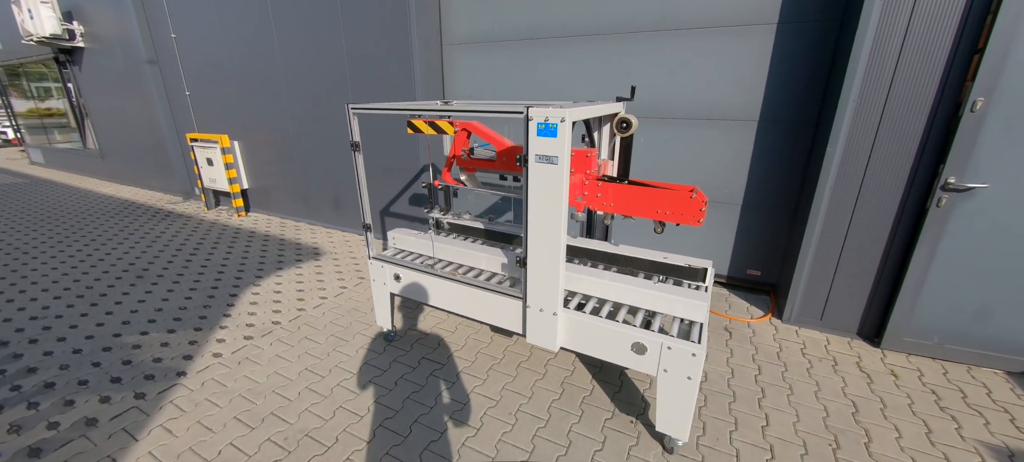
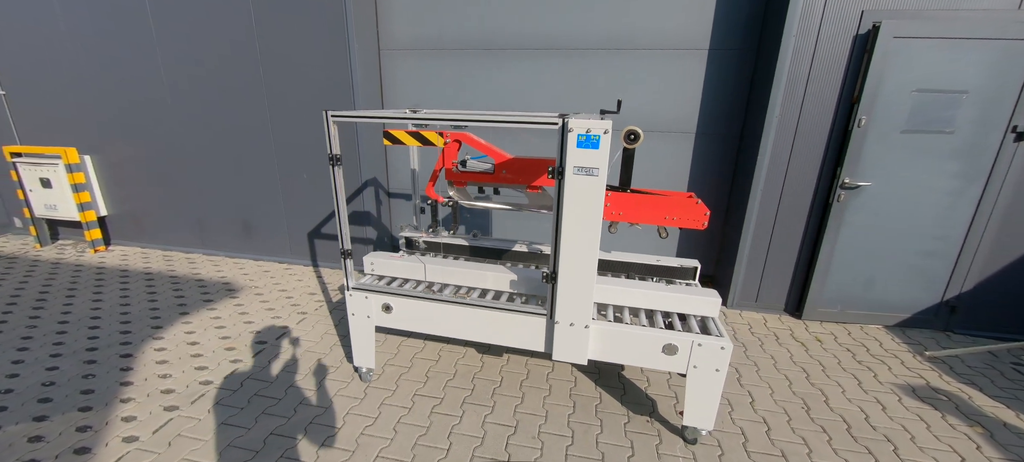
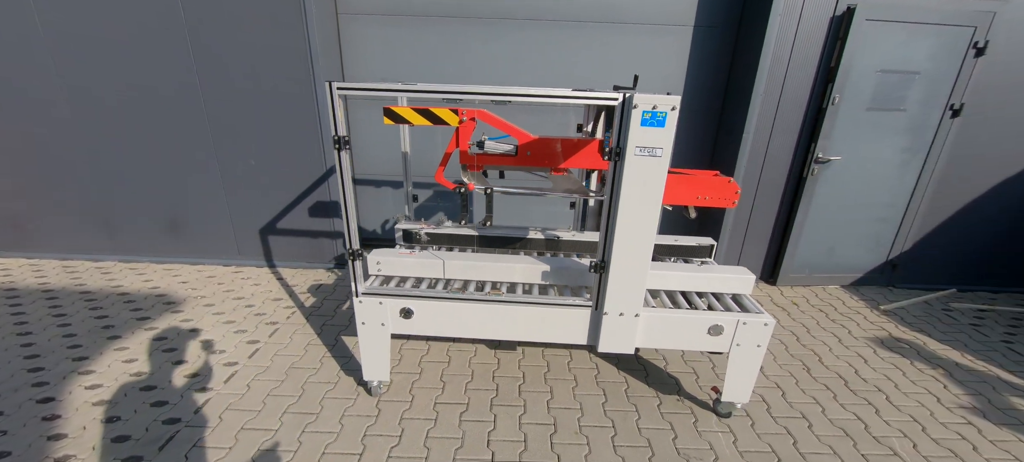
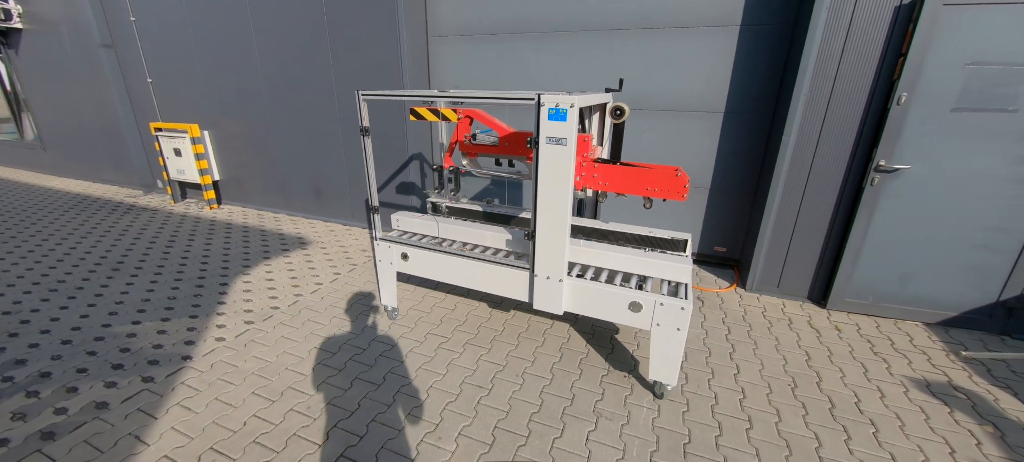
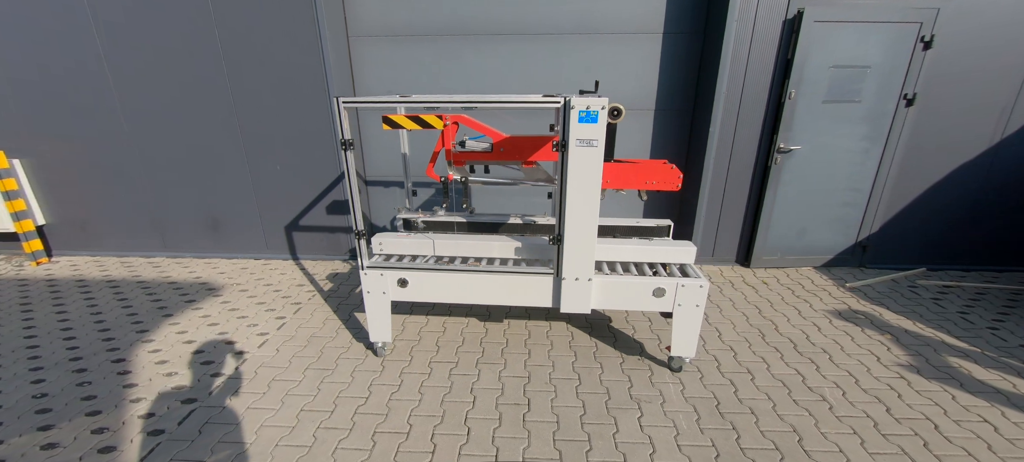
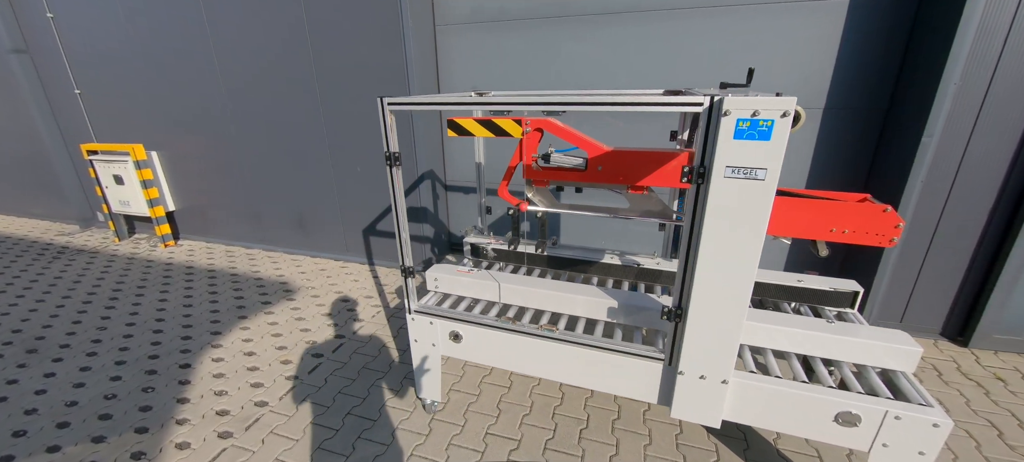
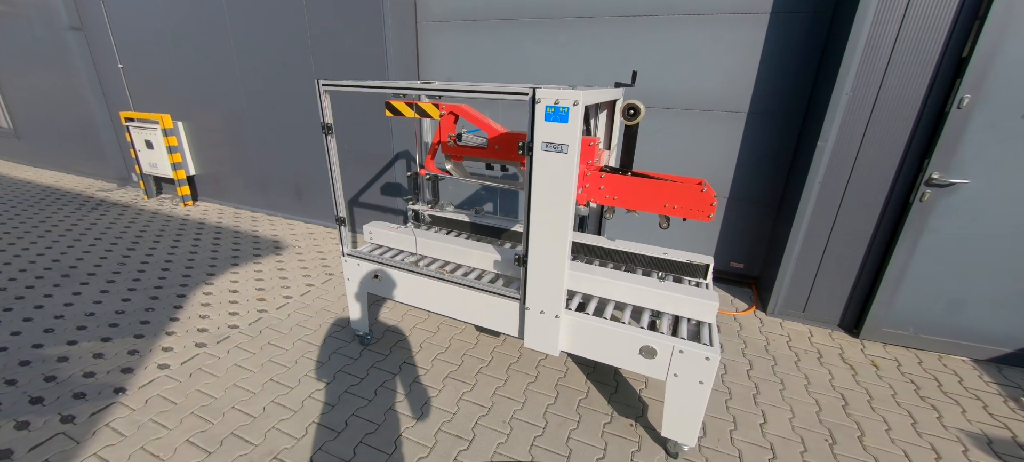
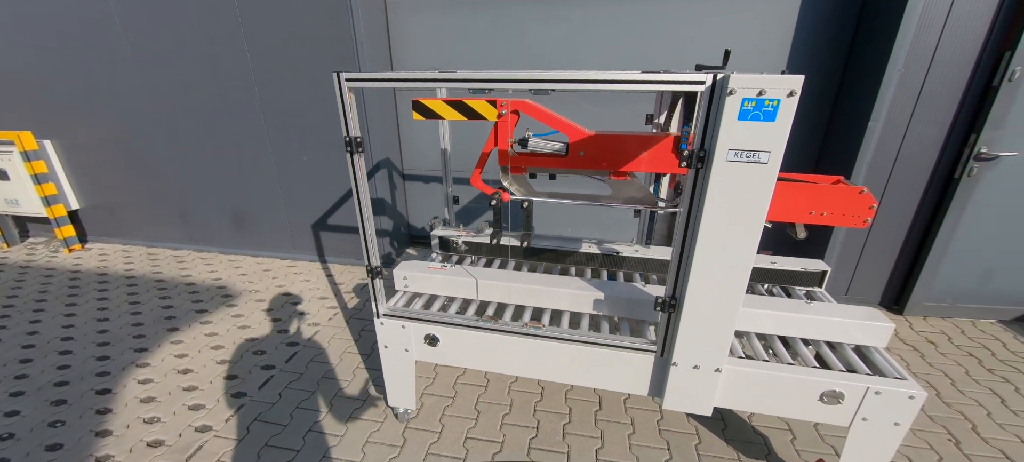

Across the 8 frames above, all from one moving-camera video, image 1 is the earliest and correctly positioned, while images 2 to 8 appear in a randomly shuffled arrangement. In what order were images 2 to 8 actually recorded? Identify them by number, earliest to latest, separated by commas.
6, 8, 3, 5, 2, 7, 4
